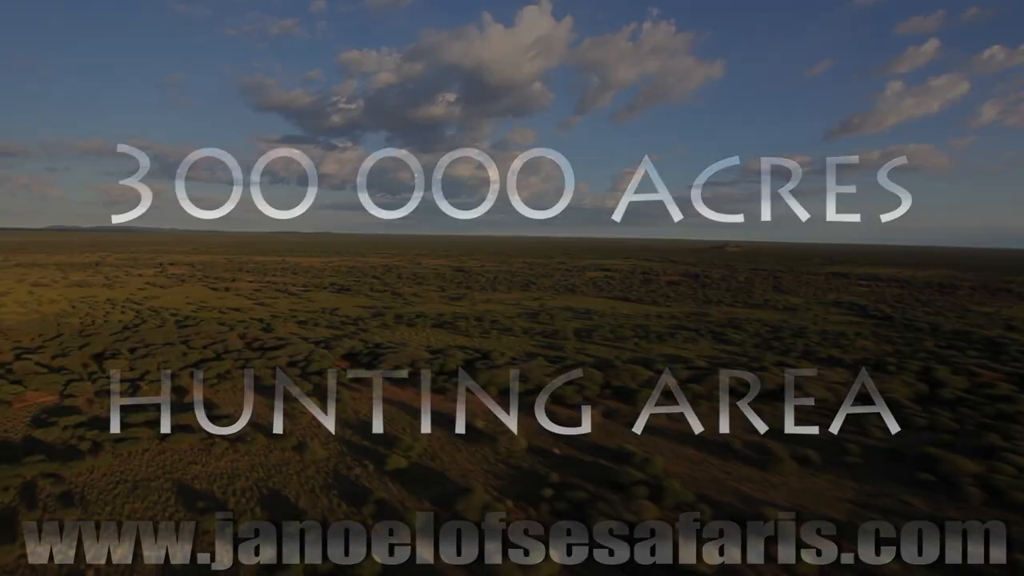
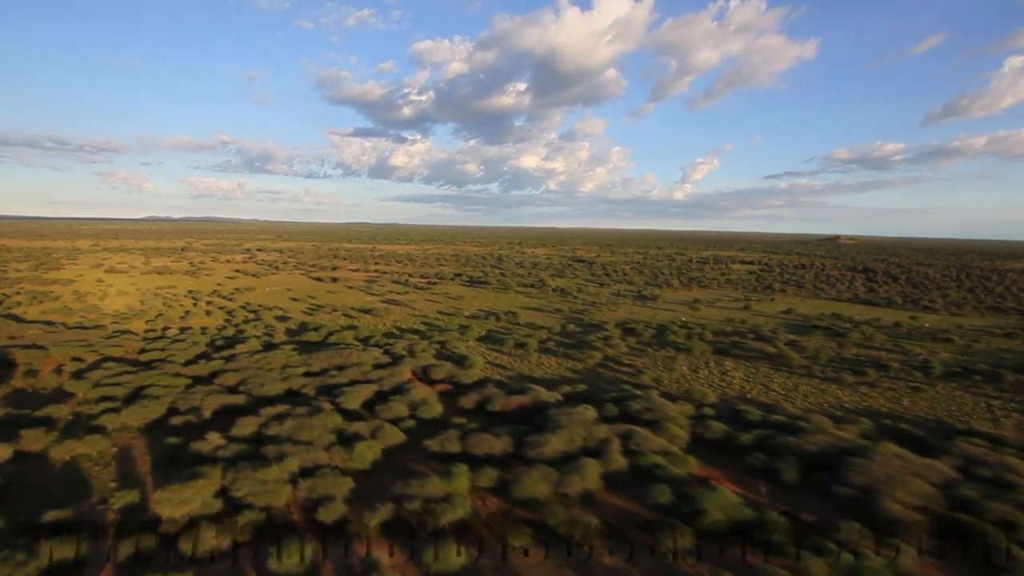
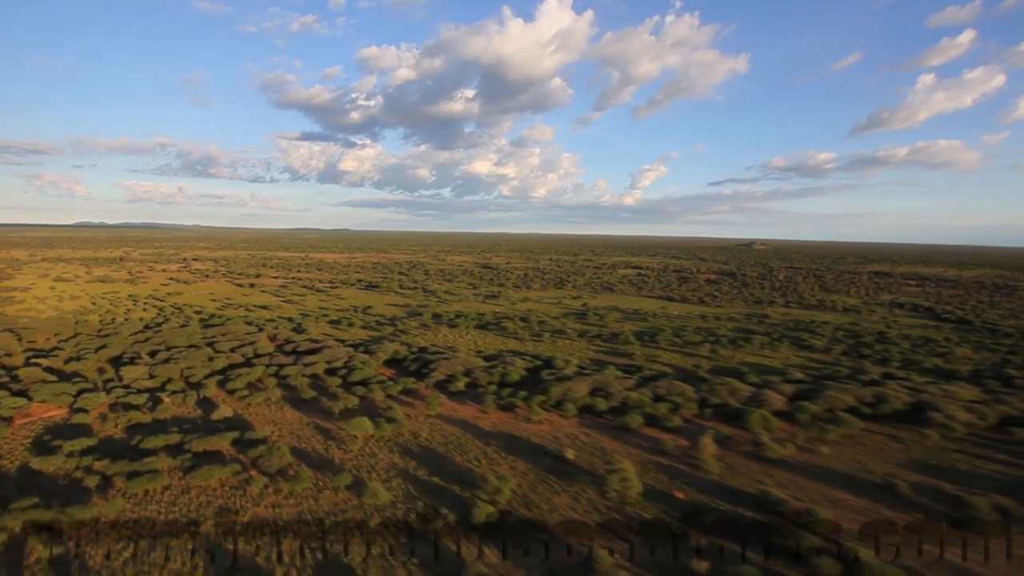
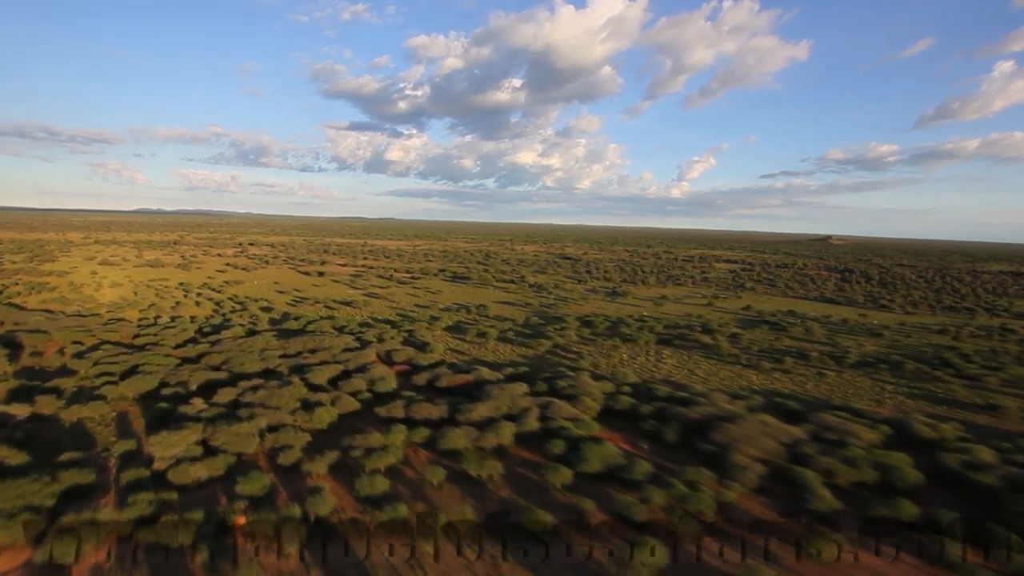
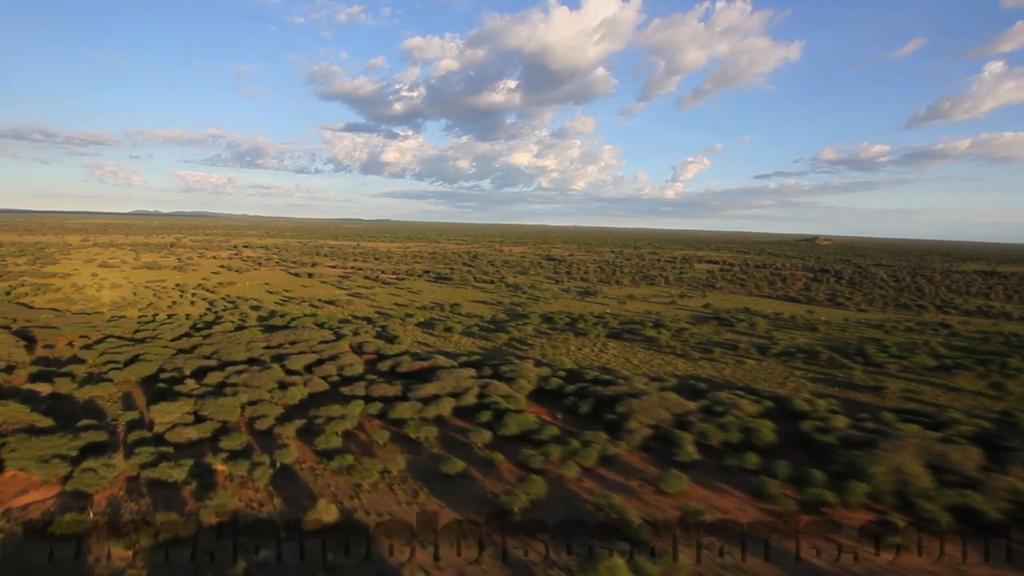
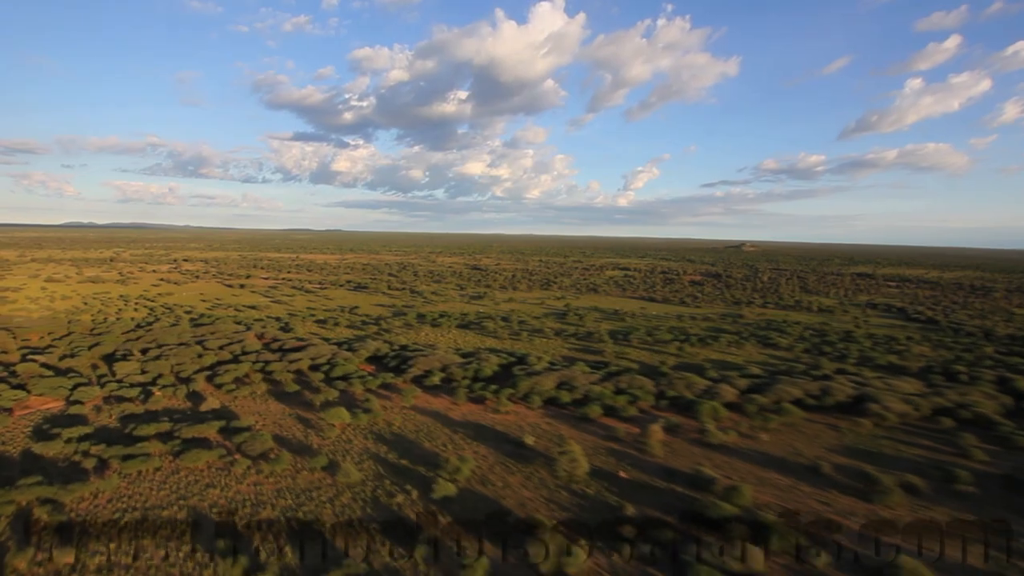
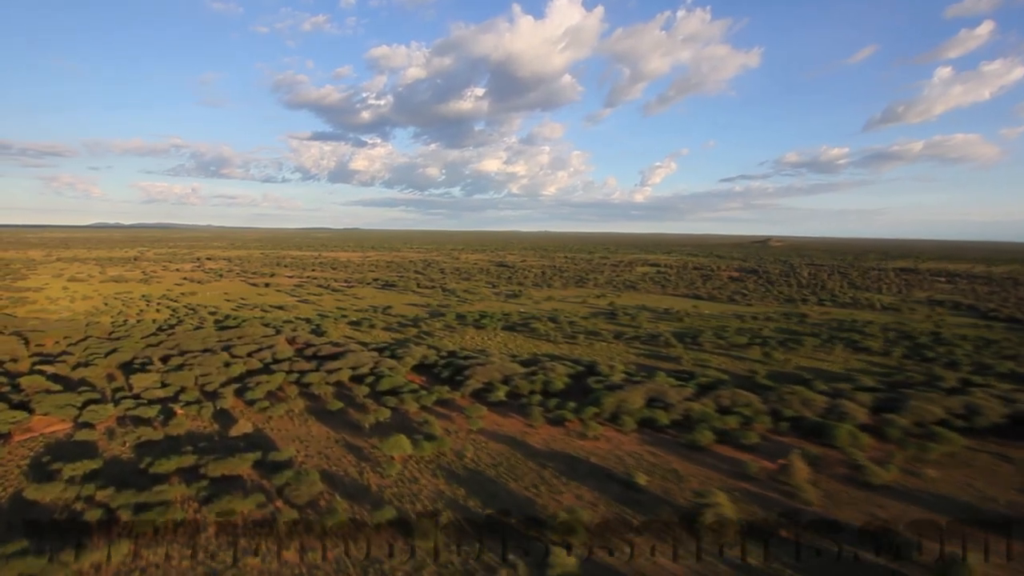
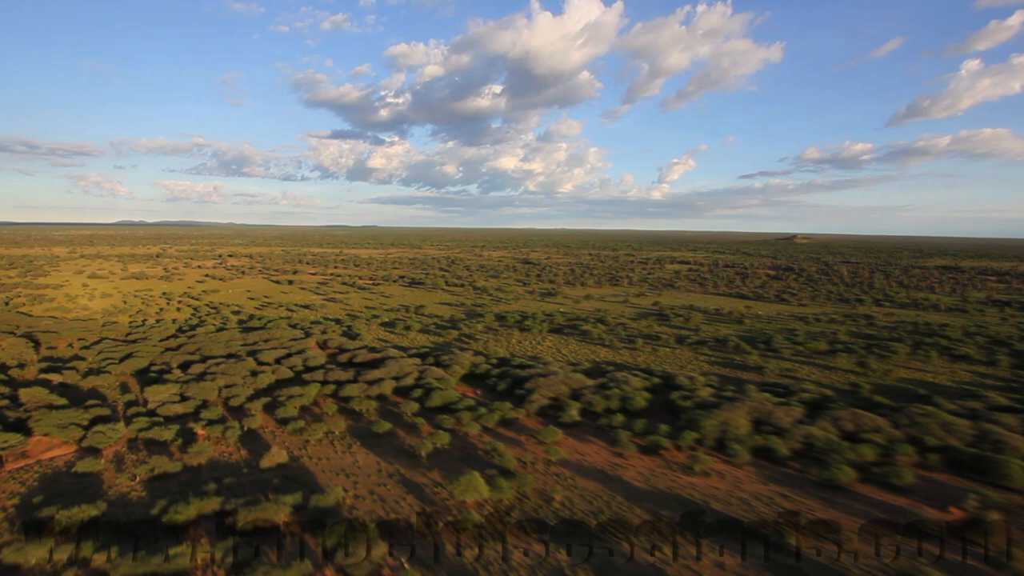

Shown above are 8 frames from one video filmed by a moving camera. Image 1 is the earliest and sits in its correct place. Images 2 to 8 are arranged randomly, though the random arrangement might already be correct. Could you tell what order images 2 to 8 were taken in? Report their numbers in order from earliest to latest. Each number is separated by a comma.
6, 3, 7, 8, 5, 4, 2
